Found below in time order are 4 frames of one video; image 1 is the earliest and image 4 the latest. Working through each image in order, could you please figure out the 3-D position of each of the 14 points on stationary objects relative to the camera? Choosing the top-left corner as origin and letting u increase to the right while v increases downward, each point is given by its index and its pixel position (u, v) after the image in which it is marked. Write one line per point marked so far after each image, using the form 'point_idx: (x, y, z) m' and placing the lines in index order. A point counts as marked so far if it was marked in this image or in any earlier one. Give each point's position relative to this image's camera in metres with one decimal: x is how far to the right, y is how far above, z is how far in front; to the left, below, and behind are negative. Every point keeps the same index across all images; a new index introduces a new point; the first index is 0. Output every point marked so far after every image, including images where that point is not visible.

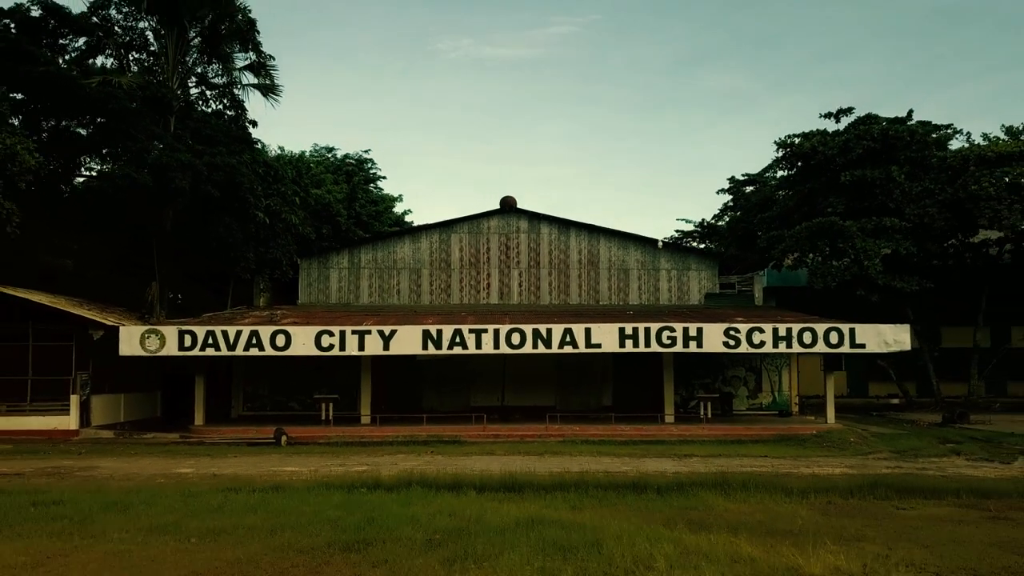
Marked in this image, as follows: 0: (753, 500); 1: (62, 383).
0: (+2.8, -2.4, +8.5) m
1: (-10.9, -2.3, +17.9) m
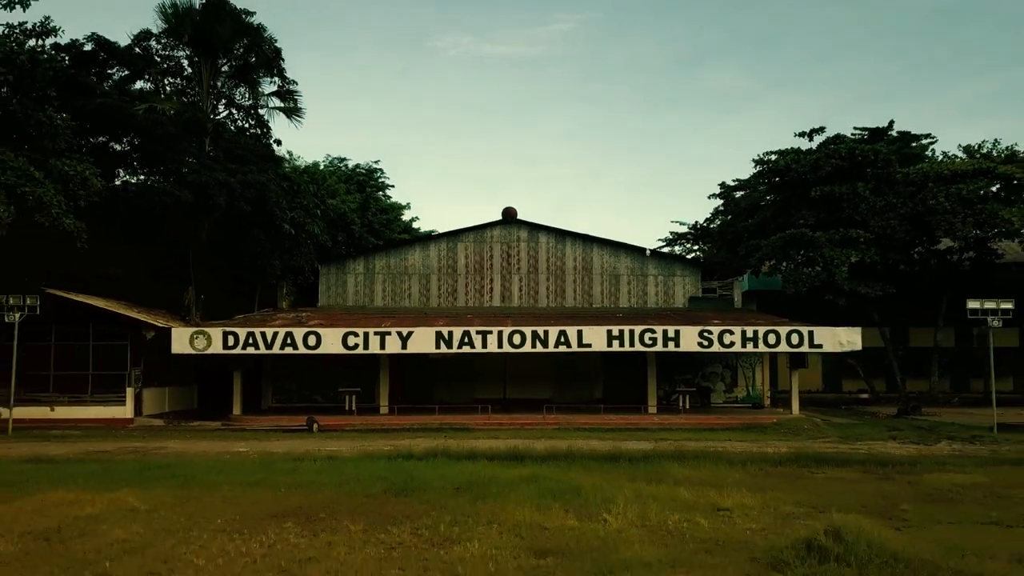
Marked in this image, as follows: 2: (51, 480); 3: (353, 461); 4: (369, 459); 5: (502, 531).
0: (+2.8, -2.6, +11.0) m
1: (-10.9, -2.5, +20.4) m
2: (-6.2, -2.6, +9.8) m
3: (-2.4, -2.7, +11.4) m
4: (-2.2, -2.7, +11.6) m
5: (-0.1, -2.2, +6.9) m
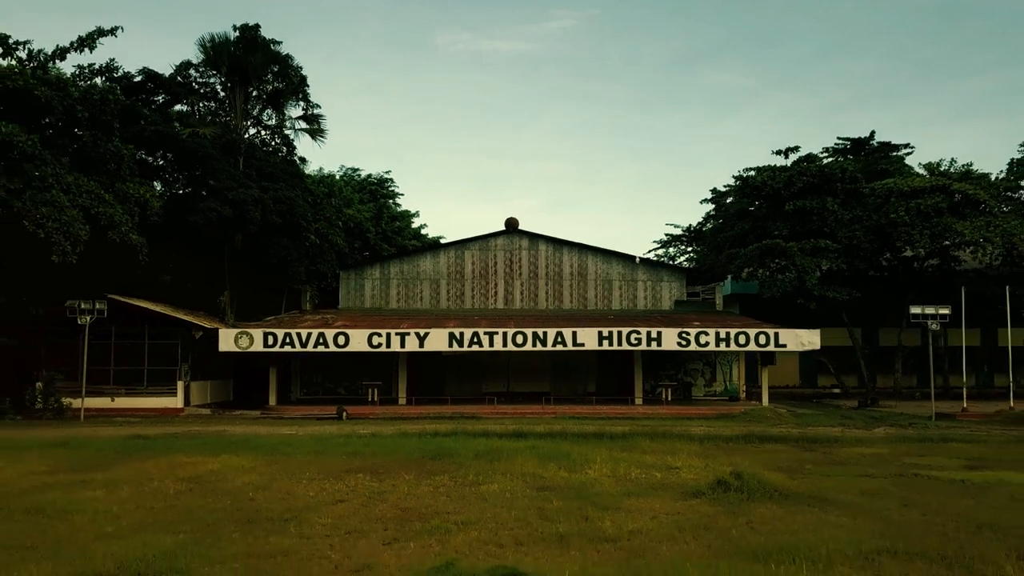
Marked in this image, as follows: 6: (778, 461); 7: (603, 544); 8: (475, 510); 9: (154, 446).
0: (+2.9, -2.9, +13.9) m
1: (-10.8, -2.6, +23.3) m
2: (-6.1, -2.8, +12.7) m
3: (-2.3, -2.9, +14.3) m
4: (-2.1, -2.9, +14.5) m
5: (0.0, -2.5, +9.8) m
6: (+4.1, -2.7, +11.5) m
7: (+0.7, -2.1, +6.4) m
8: (-0.4, -2.3, +7.8) m
9: (-6.5, -2.9, +13.5) m
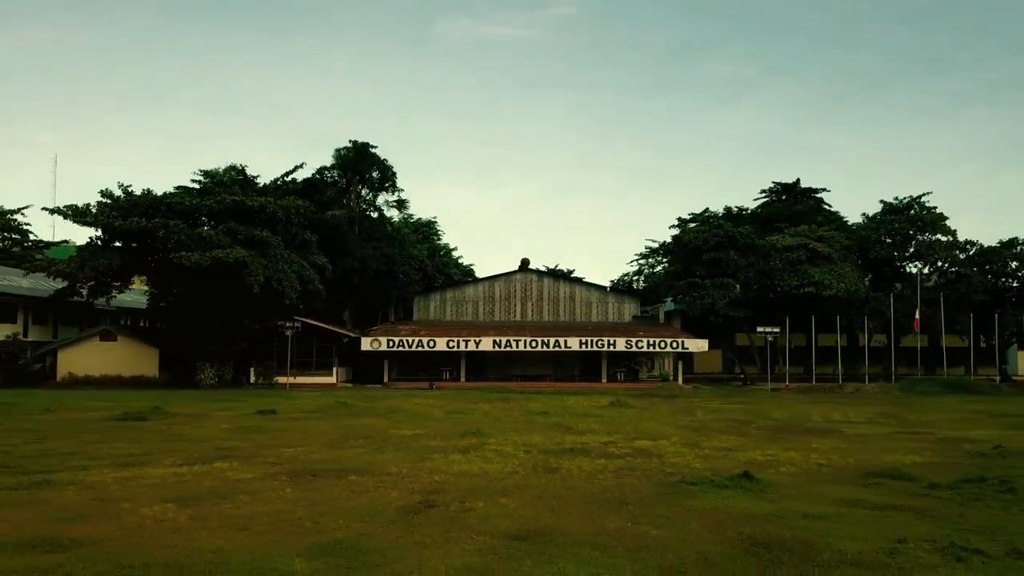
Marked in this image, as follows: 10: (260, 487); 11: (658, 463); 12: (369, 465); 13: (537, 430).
0: (+3.8, -4.4, +30.3) m
1: (-9.9, -4.0, +39.6) m
2: (-5.1, -4.3, +29.1) m
3: (-1.4, -4.4, +30.7) m
4: (-1.2, -4.4, +30.9) m
5: (+1.0, -4.1, +26.2) m
6: (+5.1, -4.3, +27.9) m
7: (+1.7, -3.8, +22.8) m
8: (+0.5, -3.9, +24.2) m
9: (-5.6, -4.4, +29.9) m
10: (-3.4, -2.7, +10.1) m
11: (+2.5, -3.0, +12.4) m
12: (-2.3, -2.9, +12.1) m
13: (+0.6, -3.3, +17.0) m
